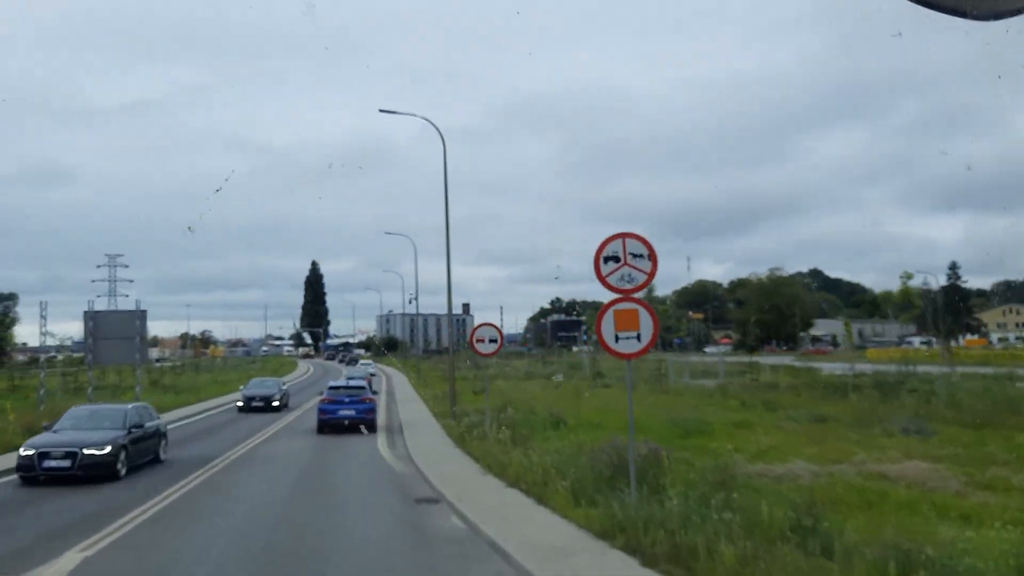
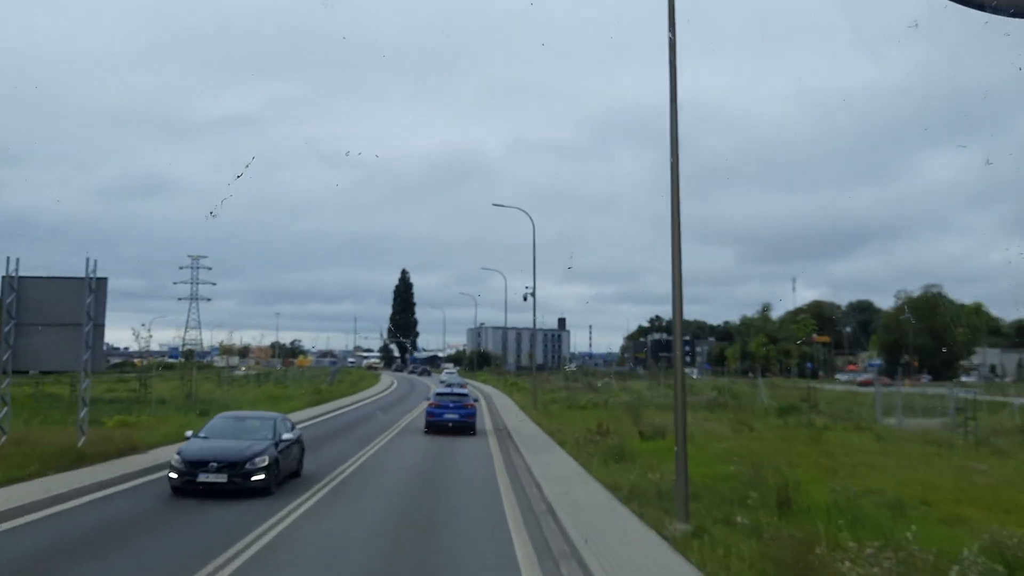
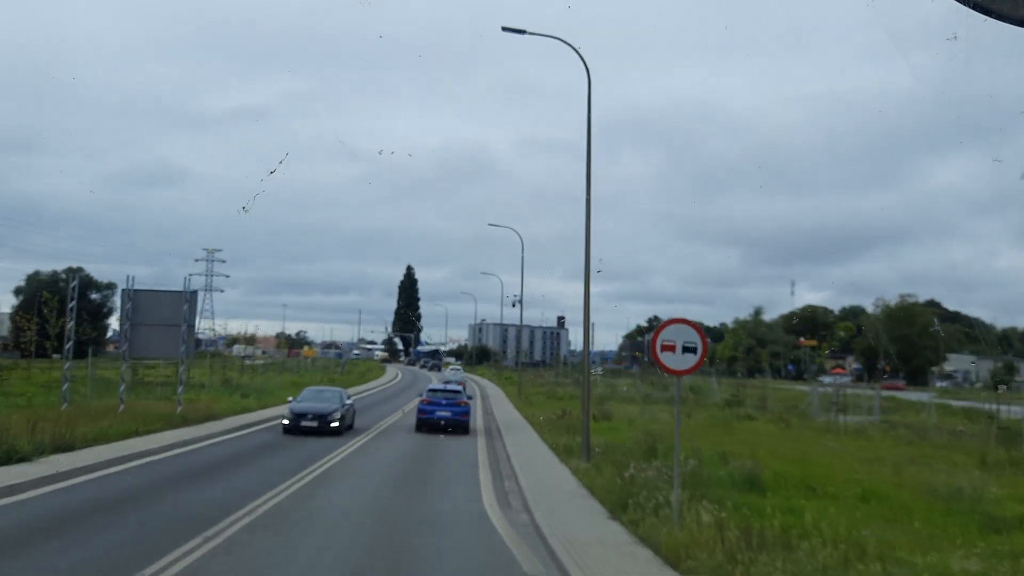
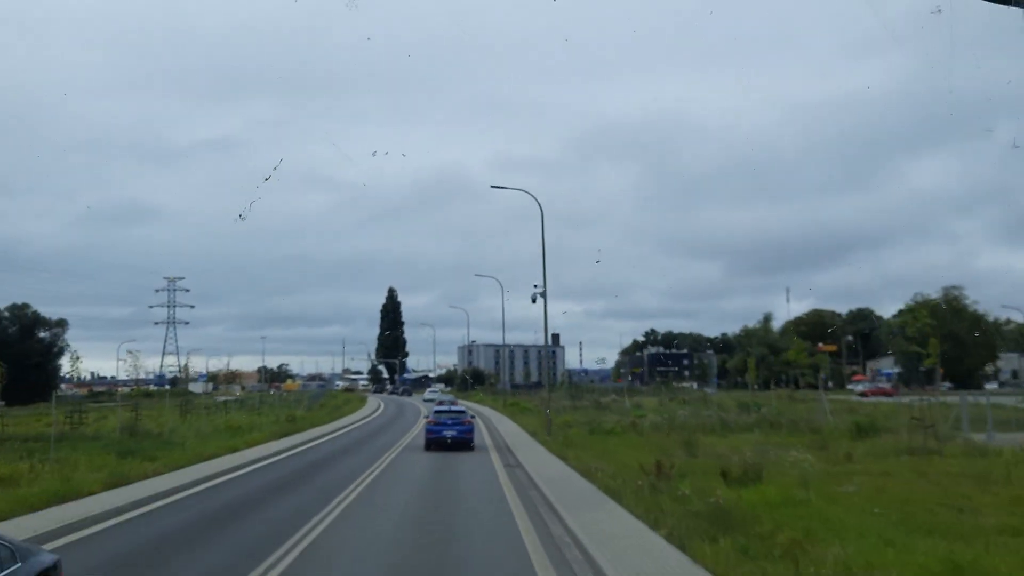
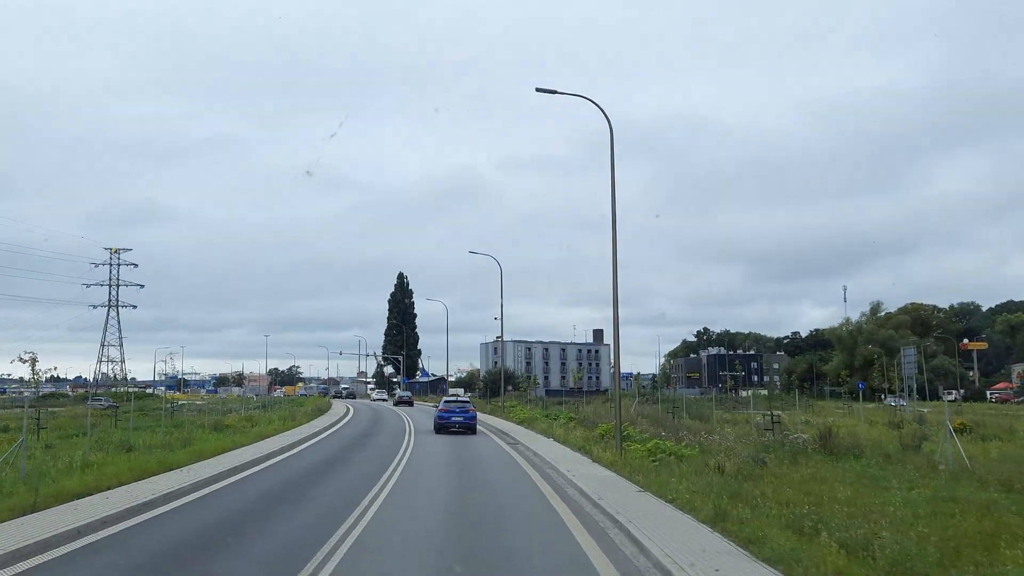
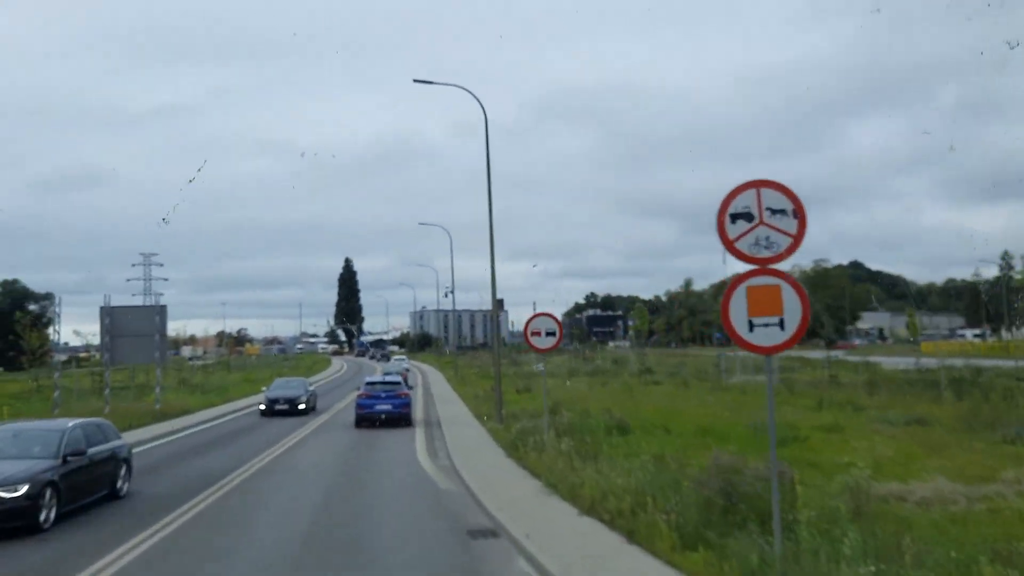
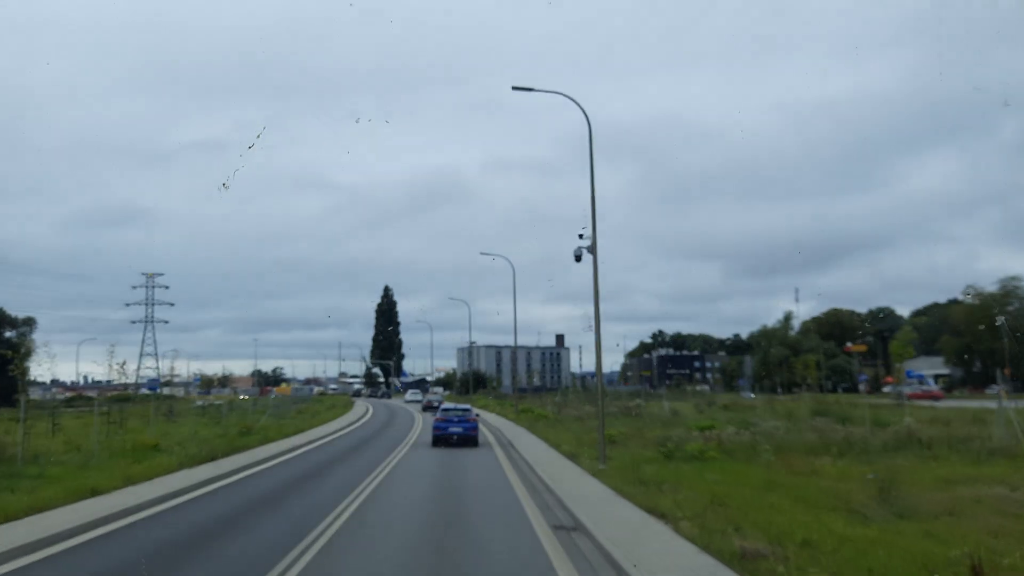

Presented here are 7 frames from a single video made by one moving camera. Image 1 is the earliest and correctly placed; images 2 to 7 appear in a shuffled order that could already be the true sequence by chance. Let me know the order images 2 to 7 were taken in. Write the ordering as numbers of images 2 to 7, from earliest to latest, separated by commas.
6, 3, 2, 4, 7, 5
